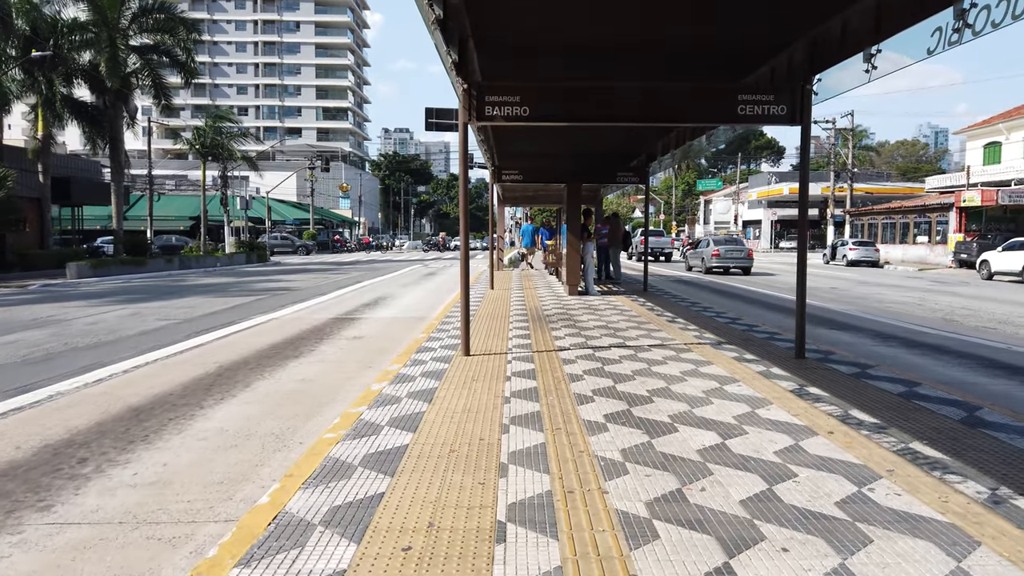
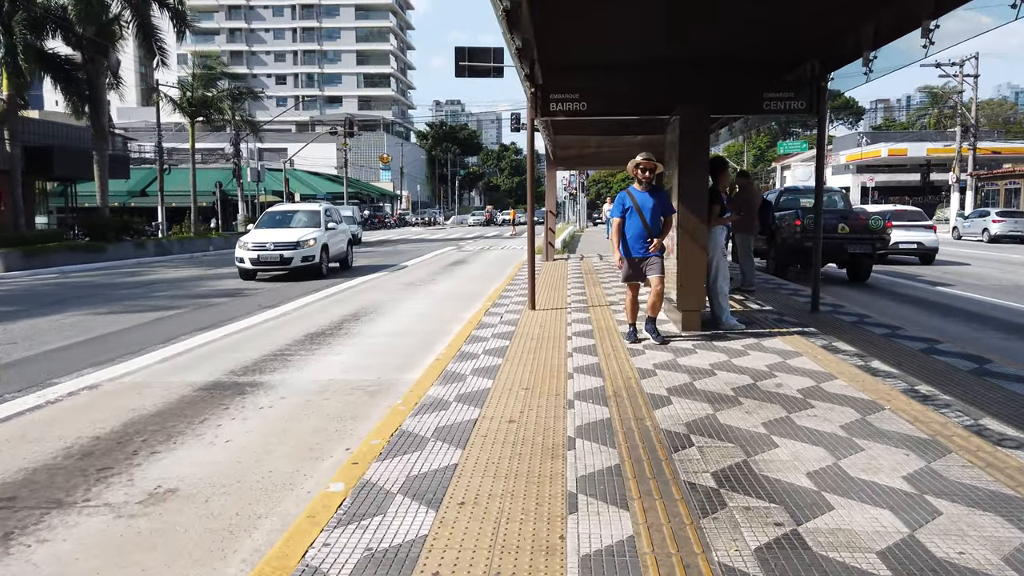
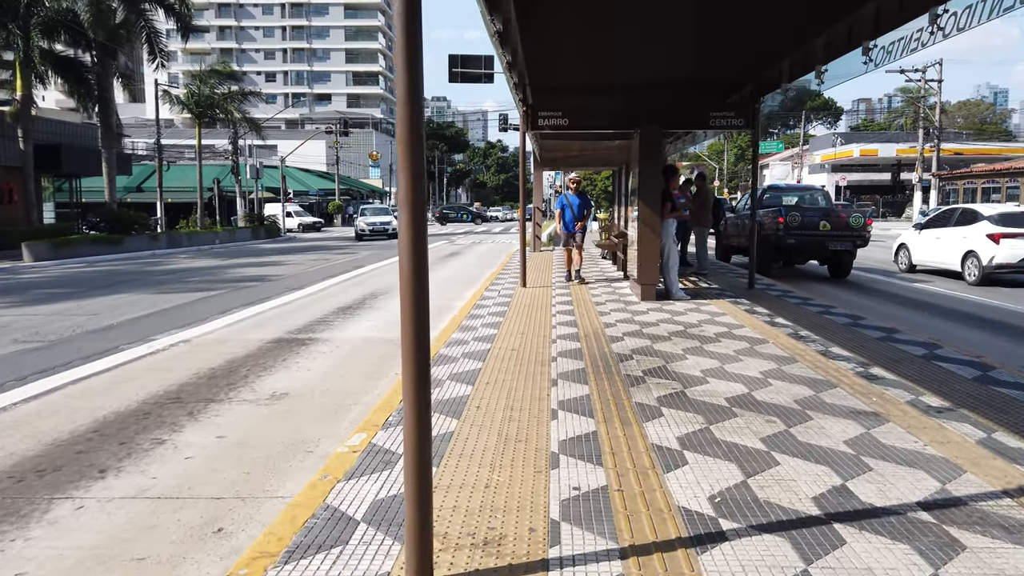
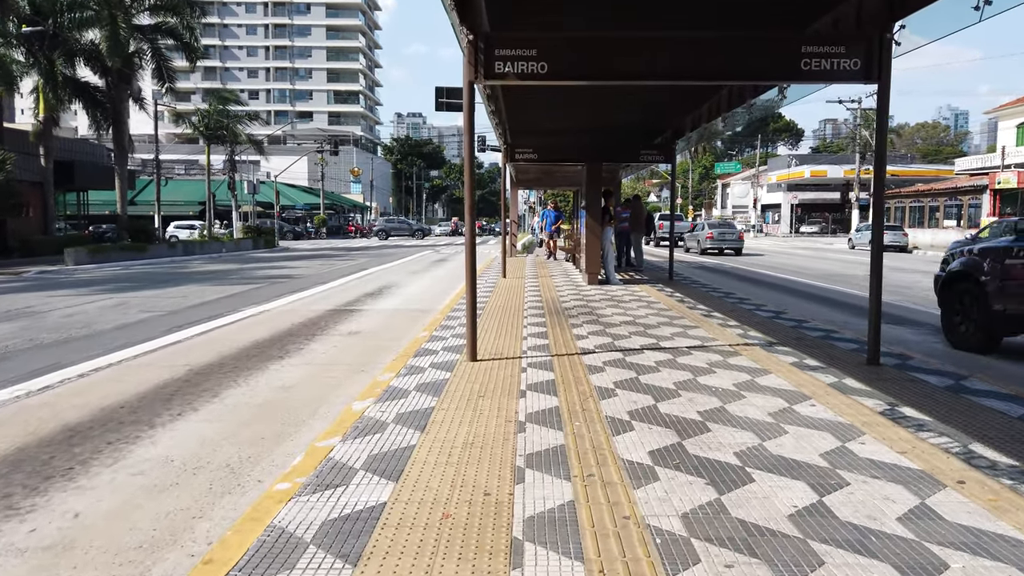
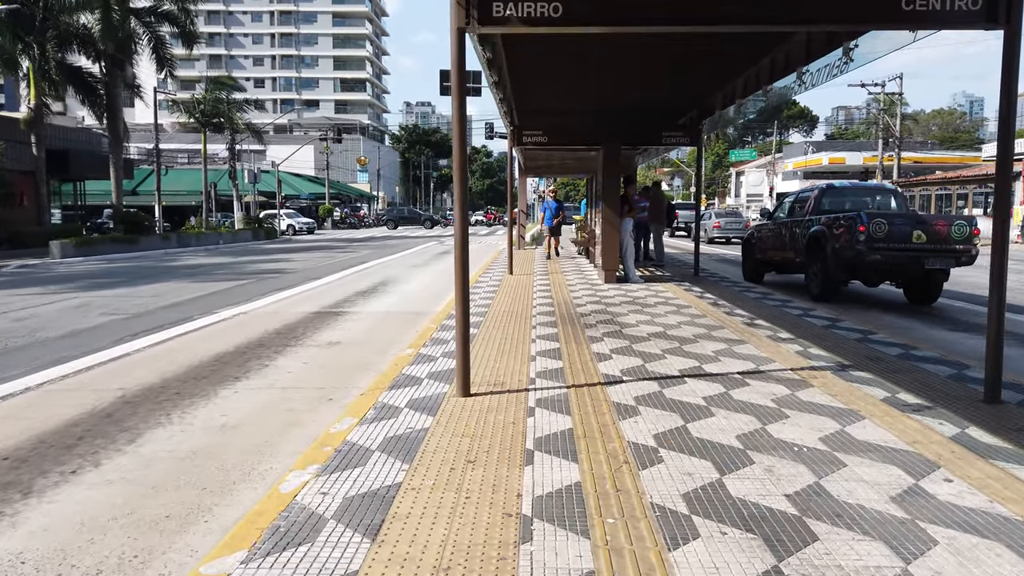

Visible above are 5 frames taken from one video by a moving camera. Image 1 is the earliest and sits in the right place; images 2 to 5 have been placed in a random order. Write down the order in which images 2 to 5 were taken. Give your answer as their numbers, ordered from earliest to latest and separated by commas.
4, 5, 3, 2
